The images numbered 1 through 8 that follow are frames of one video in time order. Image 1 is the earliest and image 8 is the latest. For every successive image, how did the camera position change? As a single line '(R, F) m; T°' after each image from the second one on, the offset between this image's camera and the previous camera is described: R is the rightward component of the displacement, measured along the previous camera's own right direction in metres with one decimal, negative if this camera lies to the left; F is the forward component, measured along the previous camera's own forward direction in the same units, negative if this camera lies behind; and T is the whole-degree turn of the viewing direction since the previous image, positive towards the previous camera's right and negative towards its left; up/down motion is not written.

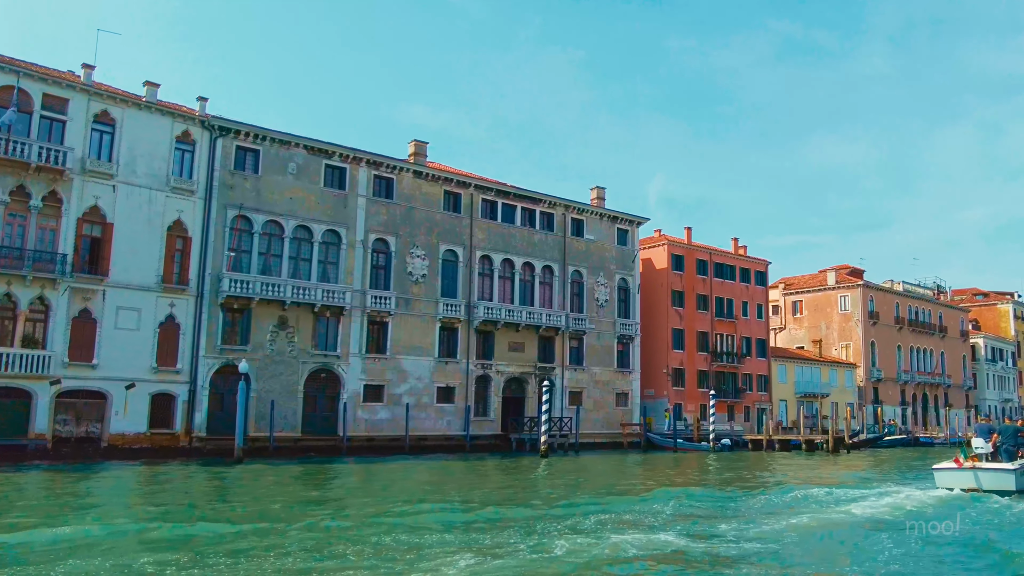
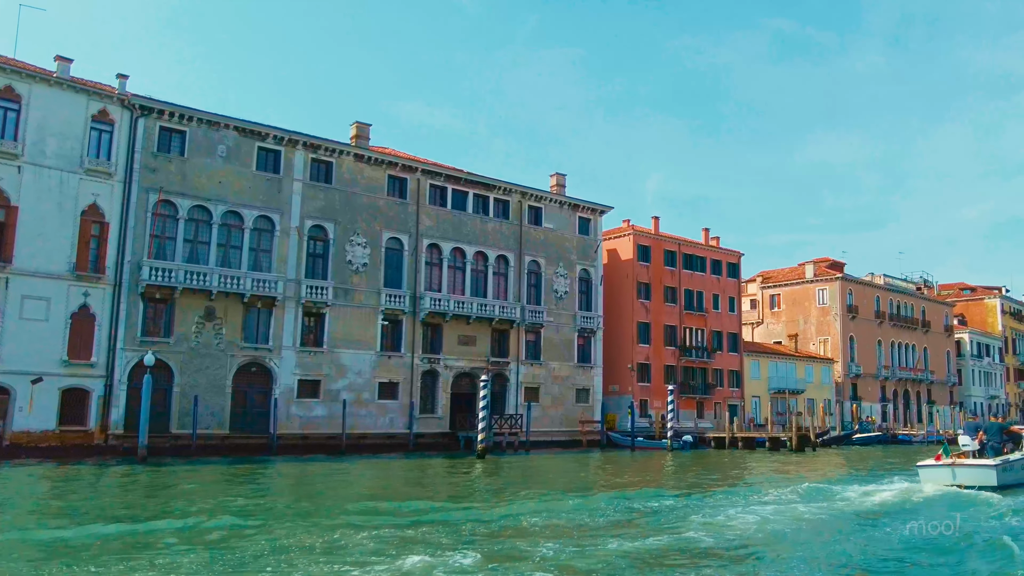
(+1.9, +1.8) m; 0°
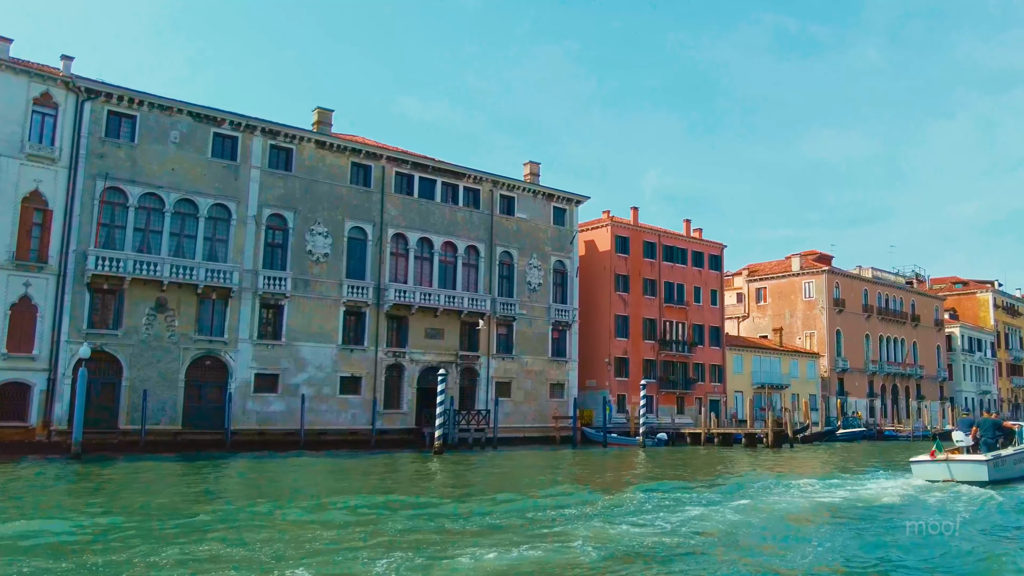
(+1.1, +1.1) m; 0°
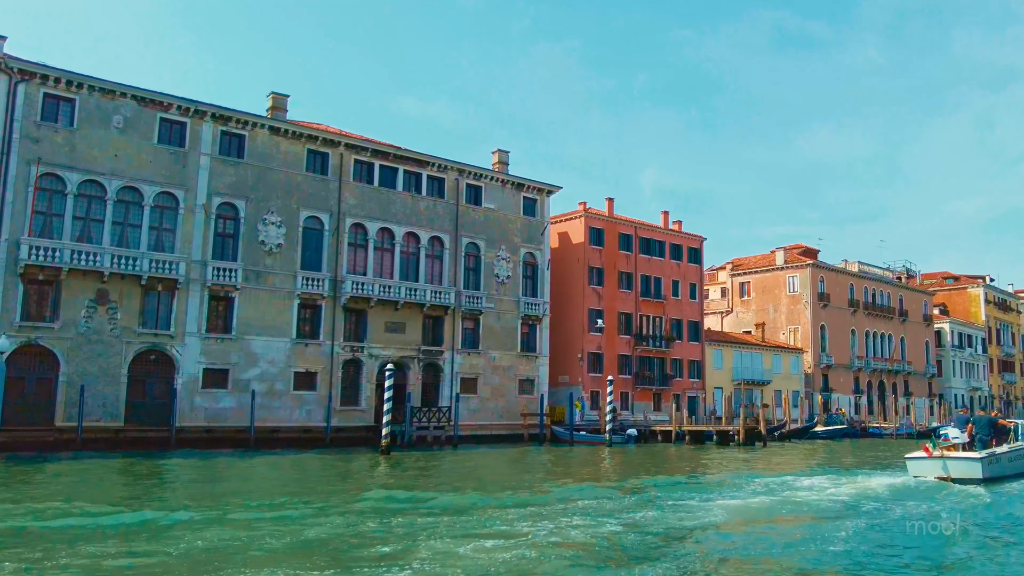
(+1.3, +1.3) m; 0°
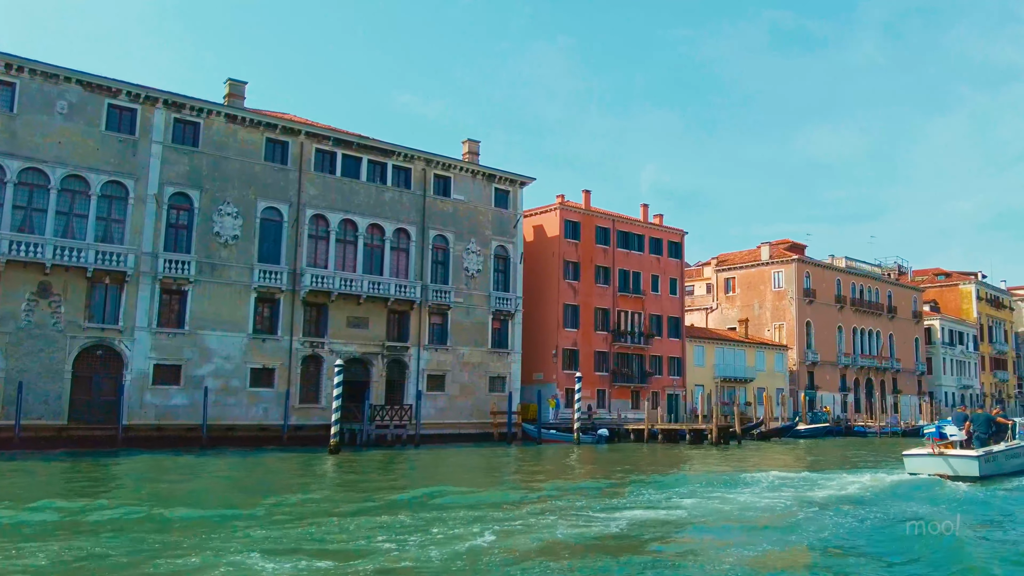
(+1.1, +1.1) m; 0°
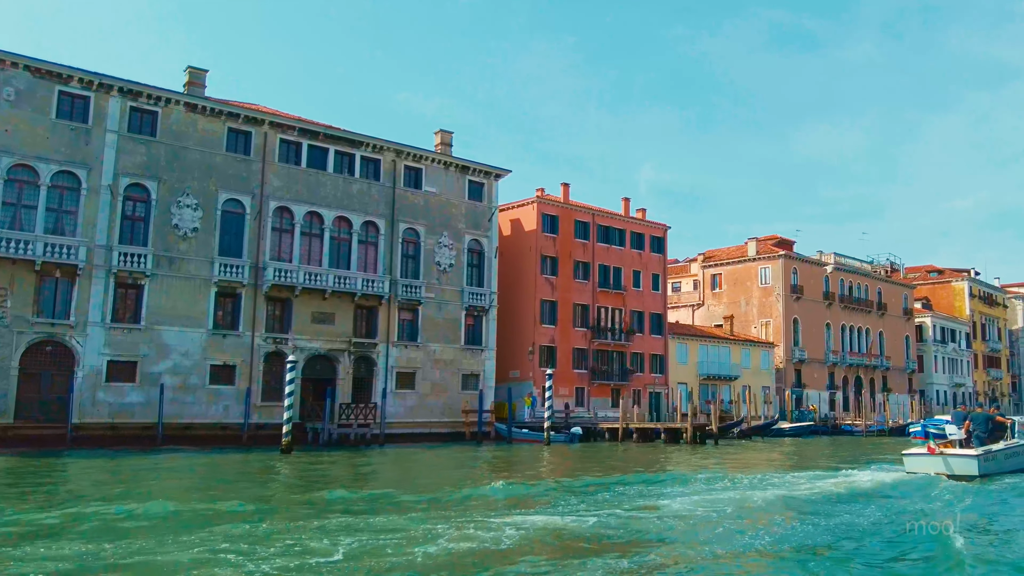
(+1.0, +1.0) m; 0°
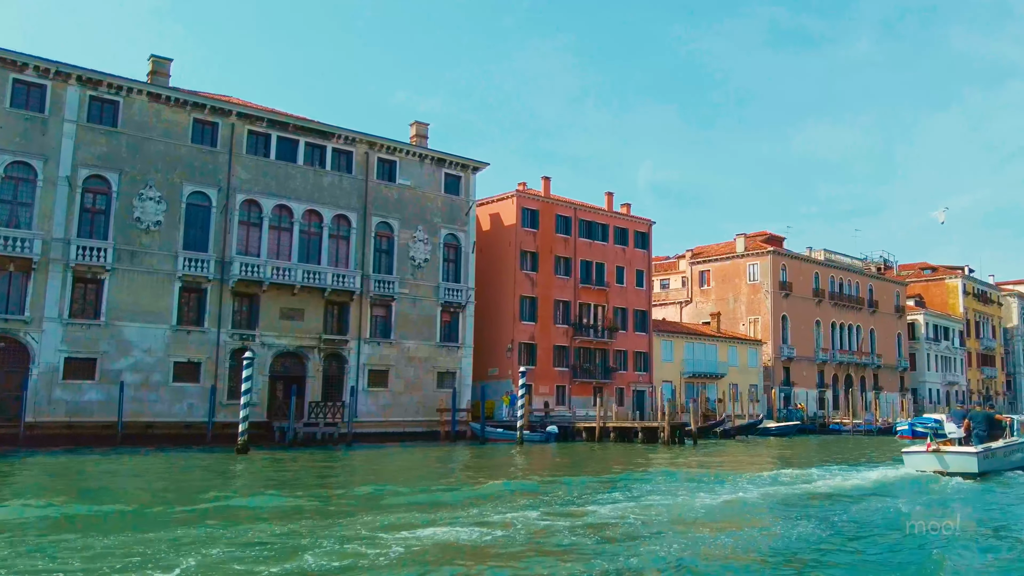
(+0.8, +0.8) m; 0°
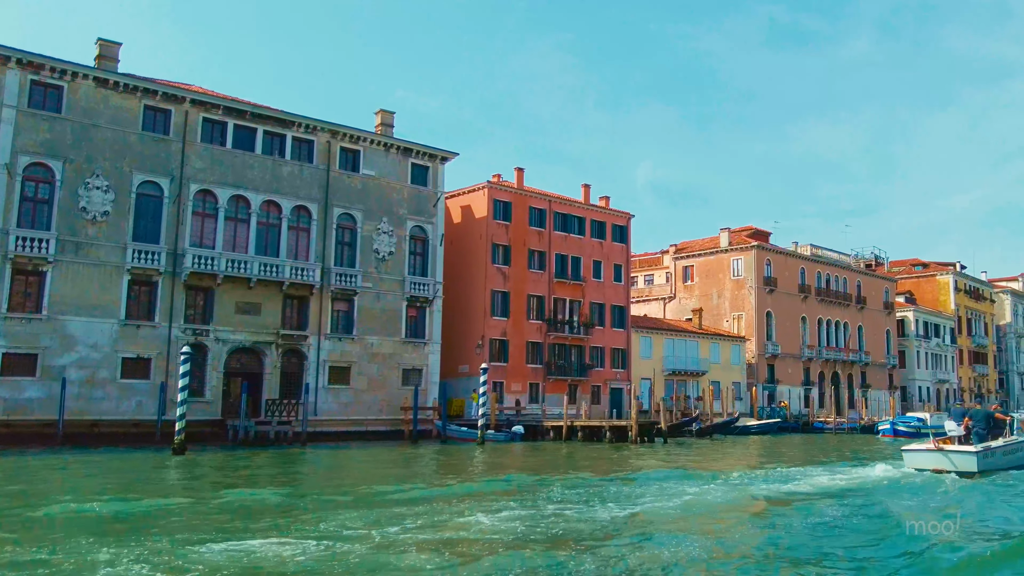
(+1.1, +1.1) m; 0°
